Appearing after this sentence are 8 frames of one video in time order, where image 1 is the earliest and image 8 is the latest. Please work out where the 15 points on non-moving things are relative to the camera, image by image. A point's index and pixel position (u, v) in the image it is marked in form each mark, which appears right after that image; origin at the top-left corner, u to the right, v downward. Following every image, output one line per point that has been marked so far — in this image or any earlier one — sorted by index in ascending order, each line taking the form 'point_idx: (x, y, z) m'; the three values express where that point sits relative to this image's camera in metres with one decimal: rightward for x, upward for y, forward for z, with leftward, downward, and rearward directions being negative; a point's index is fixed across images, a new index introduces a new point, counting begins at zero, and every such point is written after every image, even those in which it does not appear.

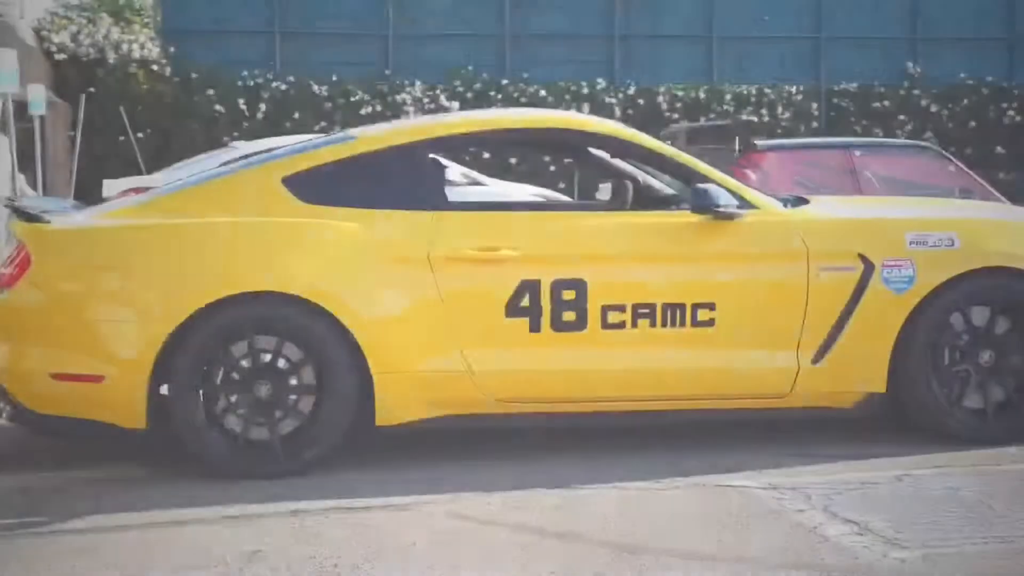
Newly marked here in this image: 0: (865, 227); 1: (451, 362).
0: (+1.6, +0.3, +5.5) m
1: (-0.3, -0.3, +5.3) m
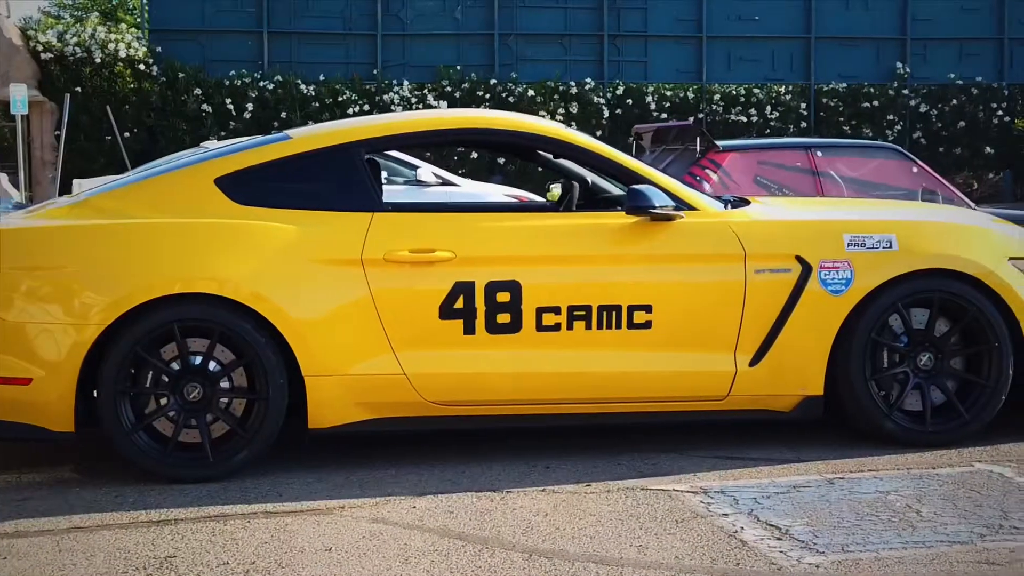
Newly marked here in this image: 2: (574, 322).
0: (+1.3, +0.3, +5.4) m
1: (-0.6, -0.3, +5.2) m
2: (+0.3, -0.1, +5.3) m
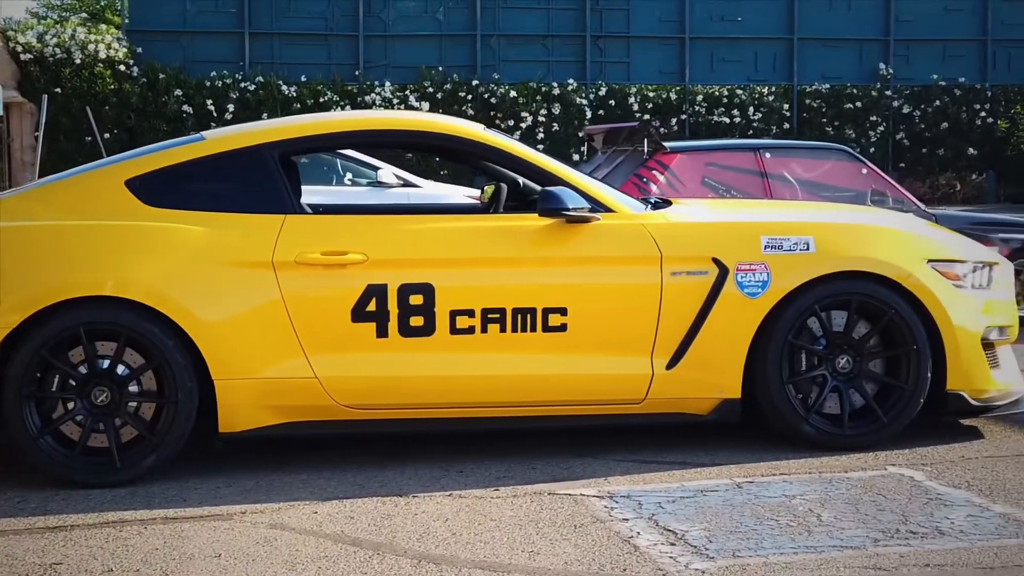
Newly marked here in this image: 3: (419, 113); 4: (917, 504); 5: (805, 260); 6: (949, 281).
0: (+0.9, +0.3, +5.4) m
1: (-0.9, -0.3, +5.2) m
2: (-0.1, -0.2, +5.3) m
3: (-0.4, +0.8, +5.6) m
4: (+1.5, -0.8, +4.5) m
5: (+1.3, +0.1, +5.4) m
6: (+2.0, 0.0, +5.5) m
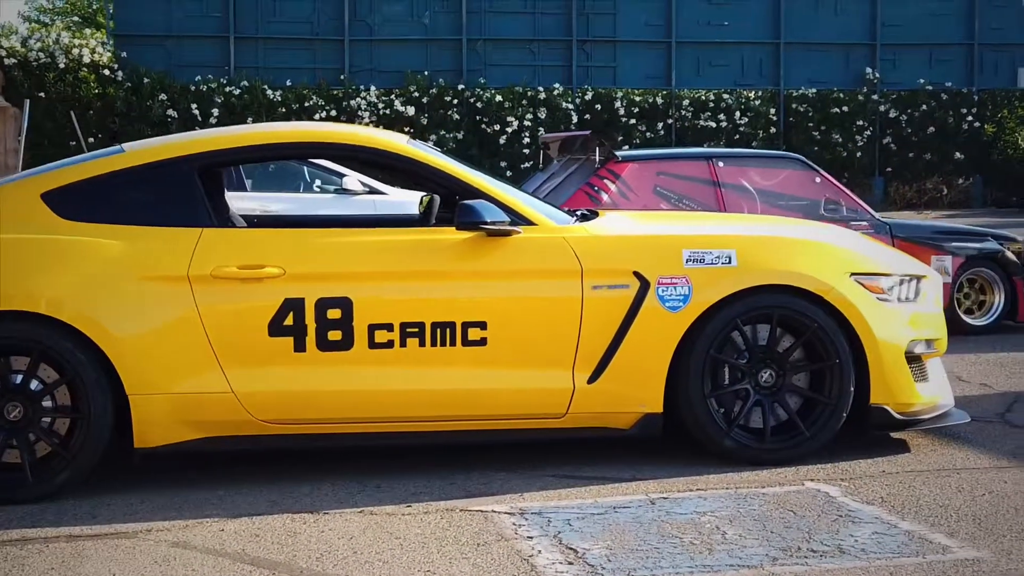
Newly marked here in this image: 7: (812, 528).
0: (+0.6, +0.2, +5.4) m
1: (-1.3, -0.4, +5.1) m
2: (-0.5, -0.2, +5.2) m
3: (-0.8, +0.8, +5.6) m
4: (+1.2, -0.9, +4.5) m
5: (+0.9, +0.1, +5.4) m
6: (+1.6, 0.0, +5.5) m
7: (+1.1, -0.9, +4.4) m
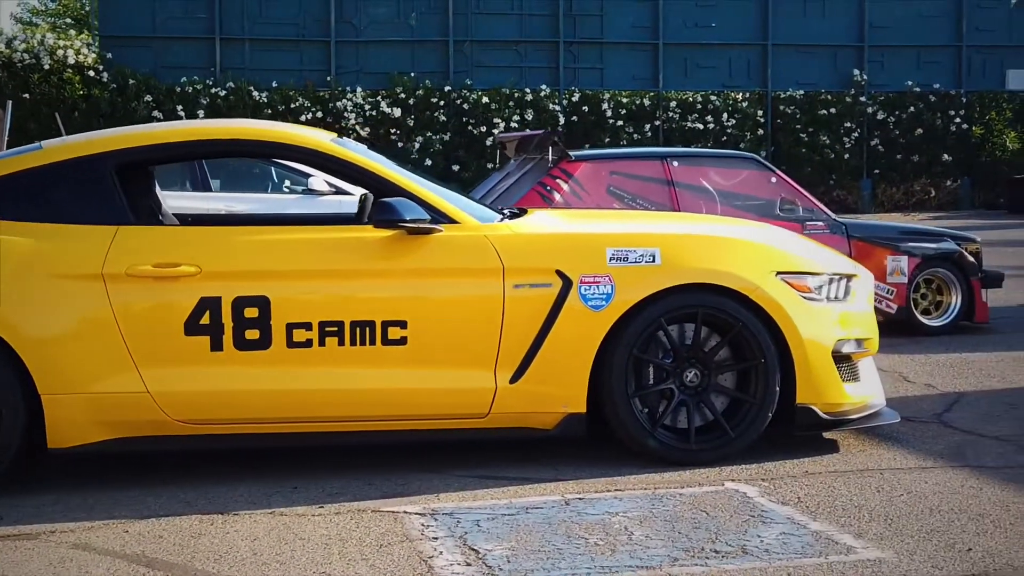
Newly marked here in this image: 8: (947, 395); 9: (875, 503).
0: (+0.2, +0.2, +5.3) m
1: (-1.6, -0.4, +5.1) m
2: (-0.8, -0.2, +5.2) m
3: (-1.1, +0.8, +5.5) m
4: (+0.8, -0.9, +4.4) m
5: (+0.6, +0.1, +5.3) m
6: (+1.3, 0.0, +5.4) m
7: (+0.8, -0.9, +4.4) m
8: (+2.5, -0.6, +6.9) m
9: (+1.4, -0.8, +4.6) m
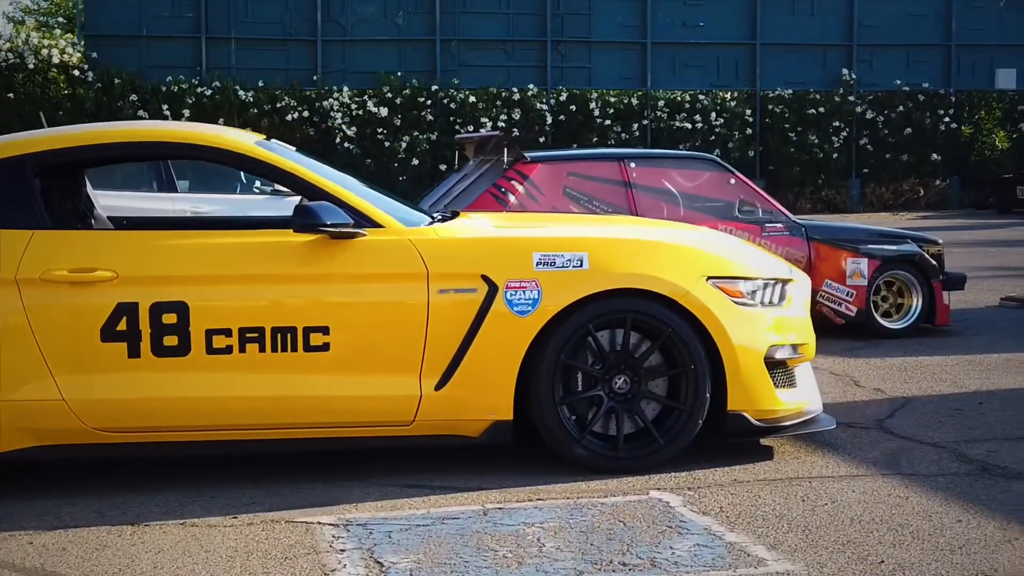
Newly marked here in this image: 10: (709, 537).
0: (-0.1, +0.2, +5.2) m
1: (-1.9, -0.4, +5.0) m
2: (-1.1, -0.2, +5.1) m
3: (-1.5, +0.7, +5.4) m
4: (+0.5, -0.9, +4.4) m
5: (+0.3, 0.0, +5.2) m
6: (+1.0, 0.0, +5.3) m
7: (+0.4, -0.9, +4.3) m
8: (+2.2, -0.6, +6.8) m
9: (+1.1, -0.9, +4.6) m
10: (+0.7, -0.9, +4.3) m
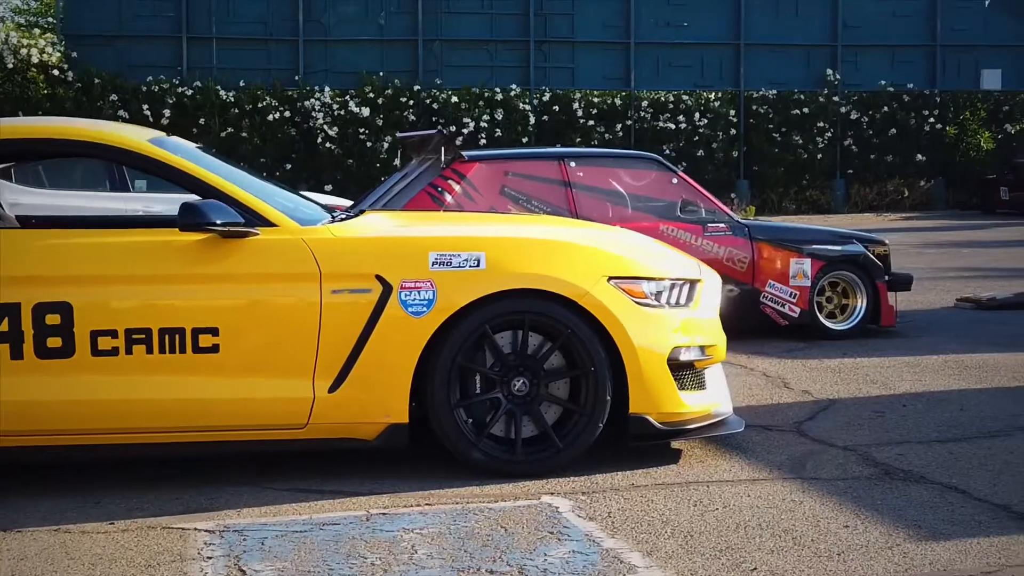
0: (-0.5, +0.2, +5.1) m
1: (-2.4, -0.4, +4.9) m
2: (-1.6, -0.2, +5.0) m
3: (-1.9, +0.7, +5.3) m
4: (+0.1, -0.9, +4.3) m
5: (-0.2, 0.0, +5.1) m
6: (+0.5, 0.0, +5.2) m
7: (0.0, -0.9, +4.2) m
8: (+1.7, -0.6, +6.7) m
9: (+0.6, -0.9, +4.5) m
10: (+0.3, -0.9, +4.2) m
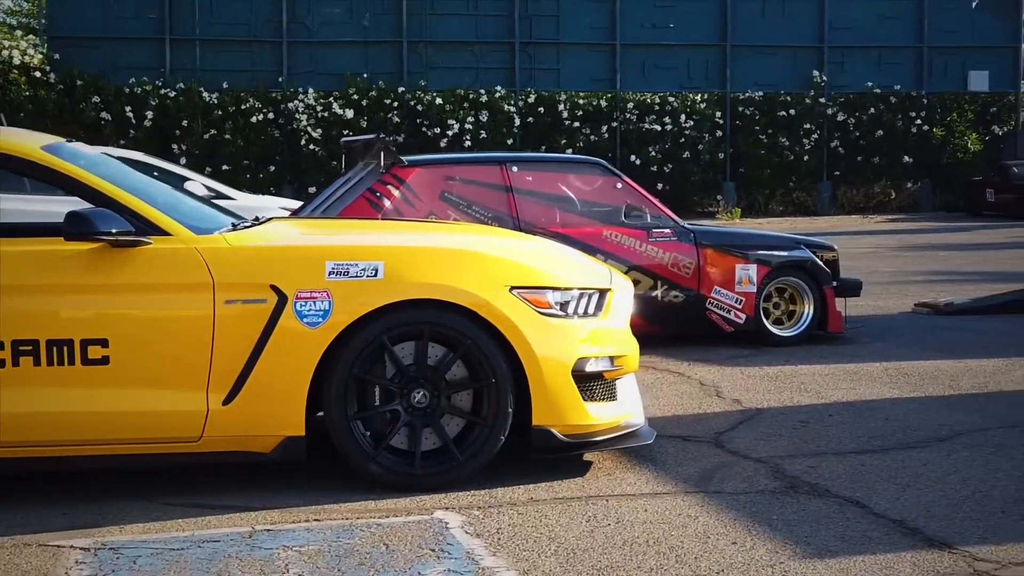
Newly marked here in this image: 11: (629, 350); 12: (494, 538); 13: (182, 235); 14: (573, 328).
0: (-0.9, +0.1, +5.0) m
1: (-2.8, -0.5, +4.8) m
2: (-2.0, -0.3, +4.9) m
3: (-2.3, +0.7, +5.2) m
4: (-0.4, -0.9, +4.1) m
5: (-0.6, 0.0, +5.0) m
6: (+0.1, -0.1, +5.1) m
7: (-0.4, -0.9, +4.1) m
8: (+1.3, -0.7, +6.6) m
9: (+0.2, -0.9, +4.4) m
10: (-0.2, -0.9, +4.1) m
11: (+0.5, -0.3, +5.4) m
12: (-0.1, -0.9, +4.4) m
13: (-1.4, +0.2, +5.1) m
14: (+0.2, -0.2, +5.2) m
